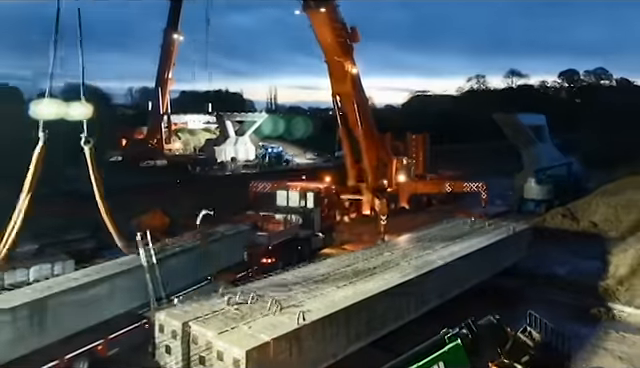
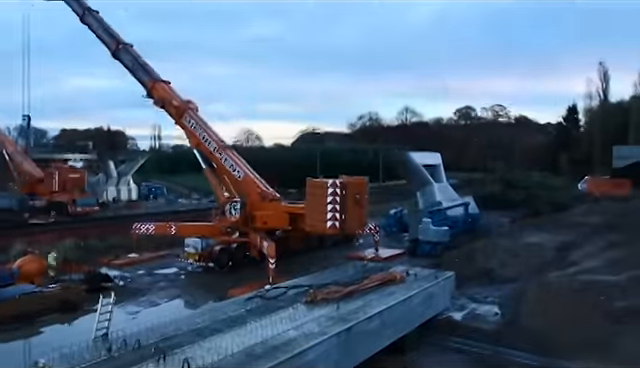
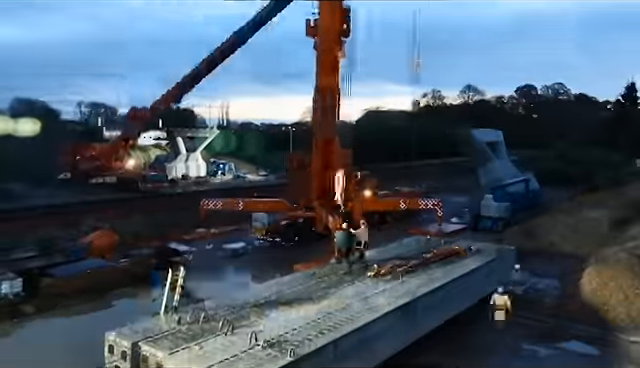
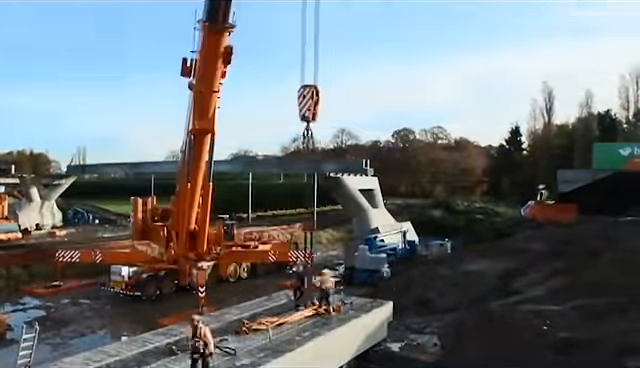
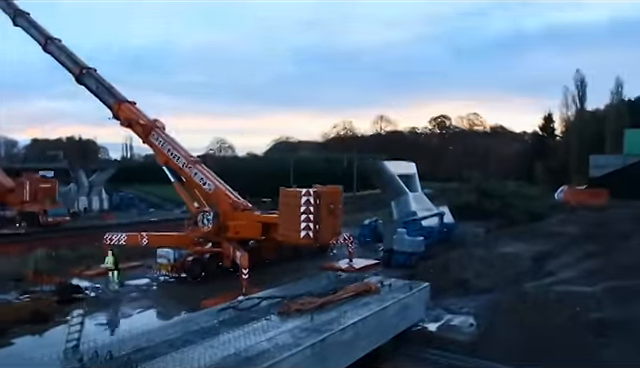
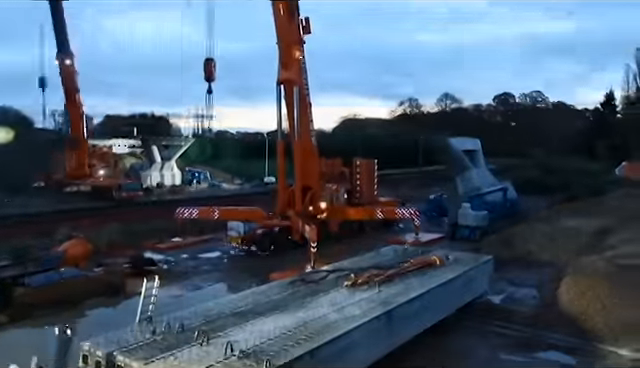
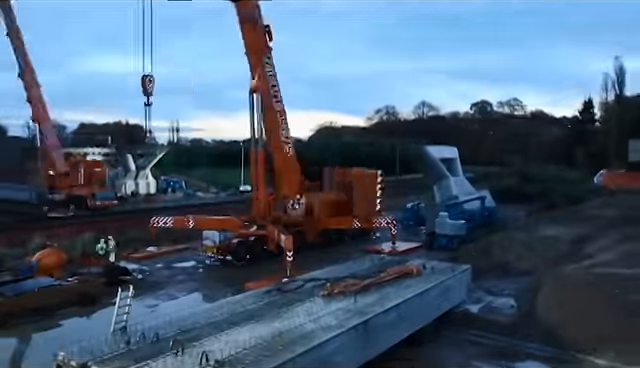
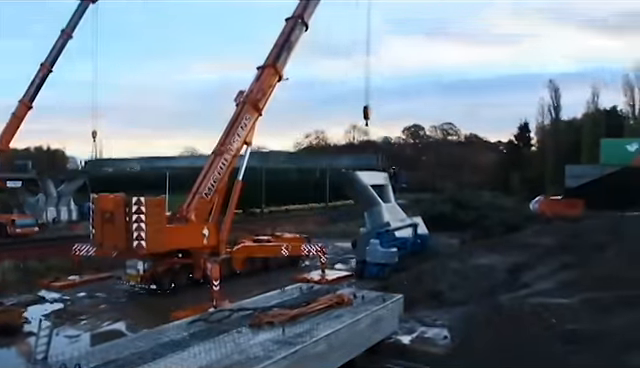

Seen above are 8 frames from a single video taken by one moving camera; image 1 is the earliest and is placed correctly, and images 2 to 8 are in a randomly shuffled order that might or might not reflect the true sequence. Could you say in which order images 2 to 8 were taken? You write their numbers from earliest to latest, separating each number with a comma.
3, 6, 7, 2, 5, 8, 4
